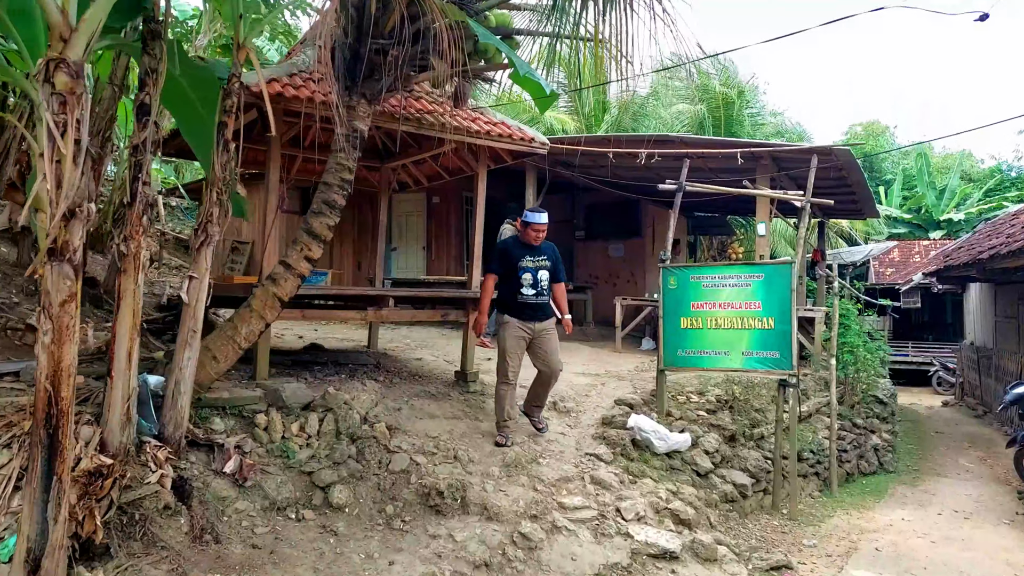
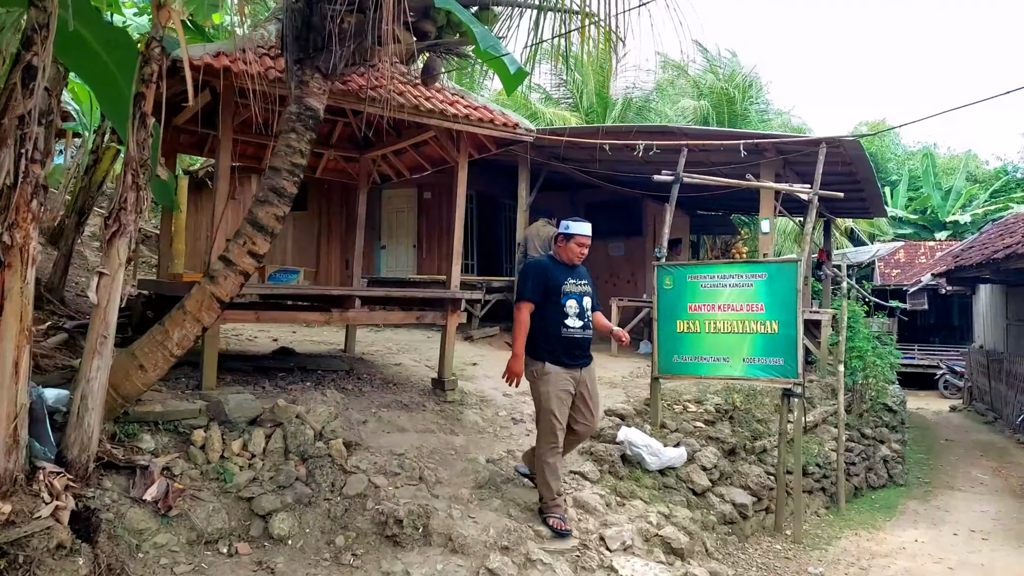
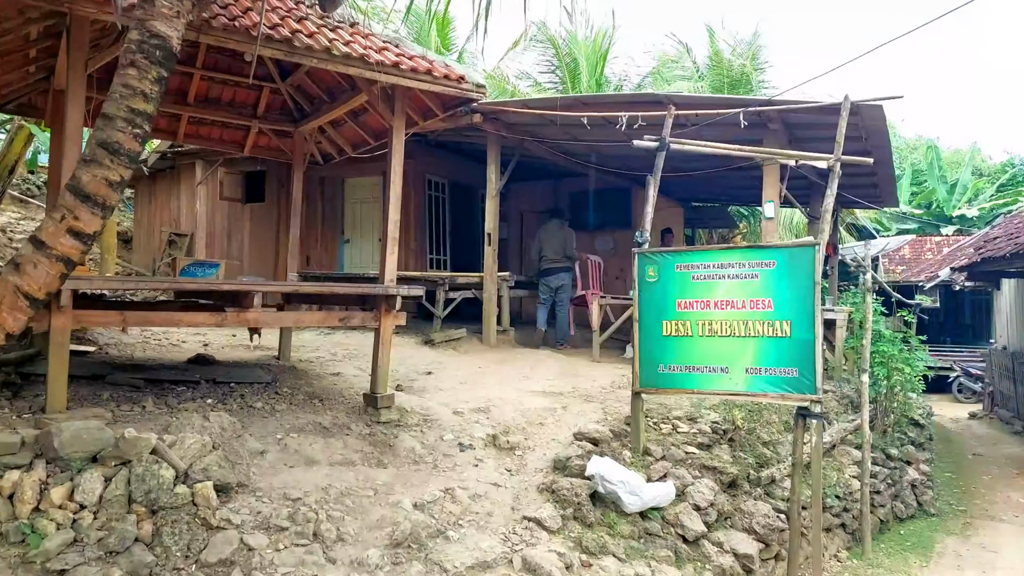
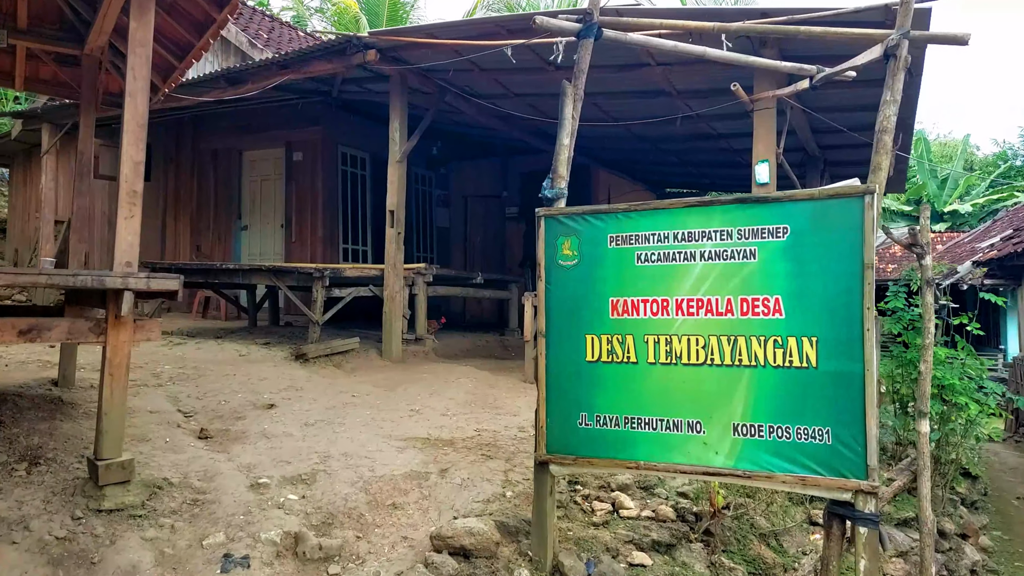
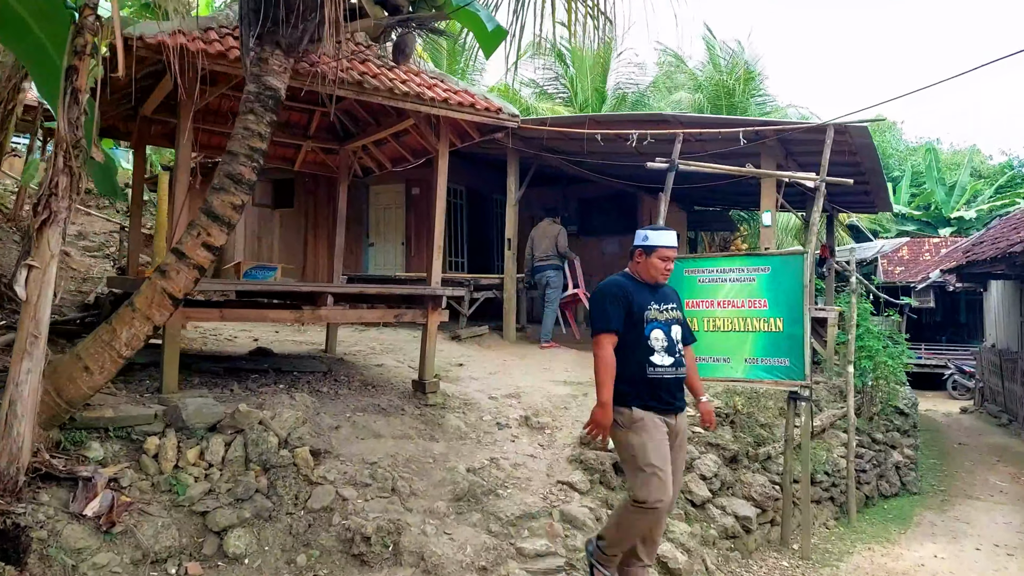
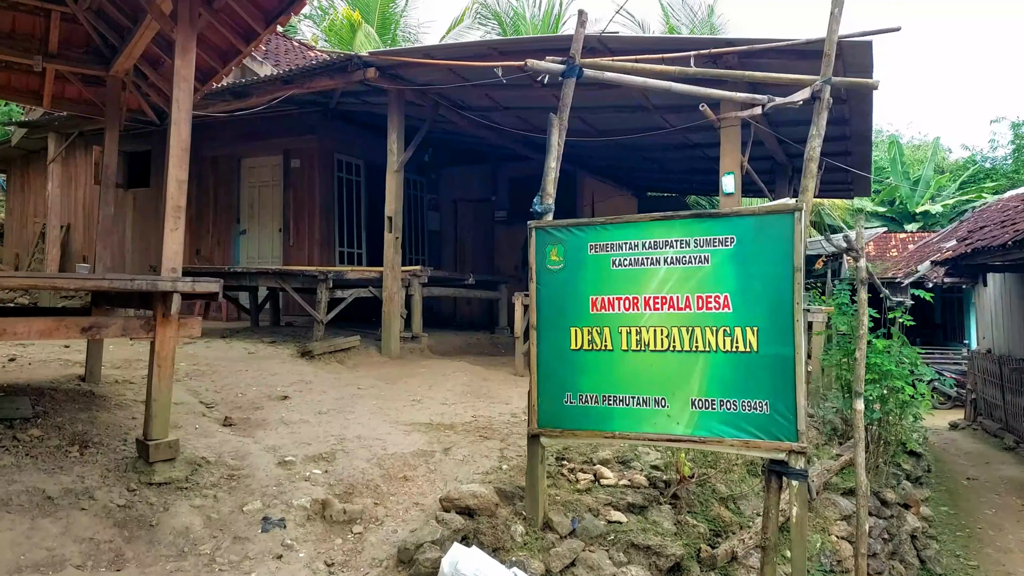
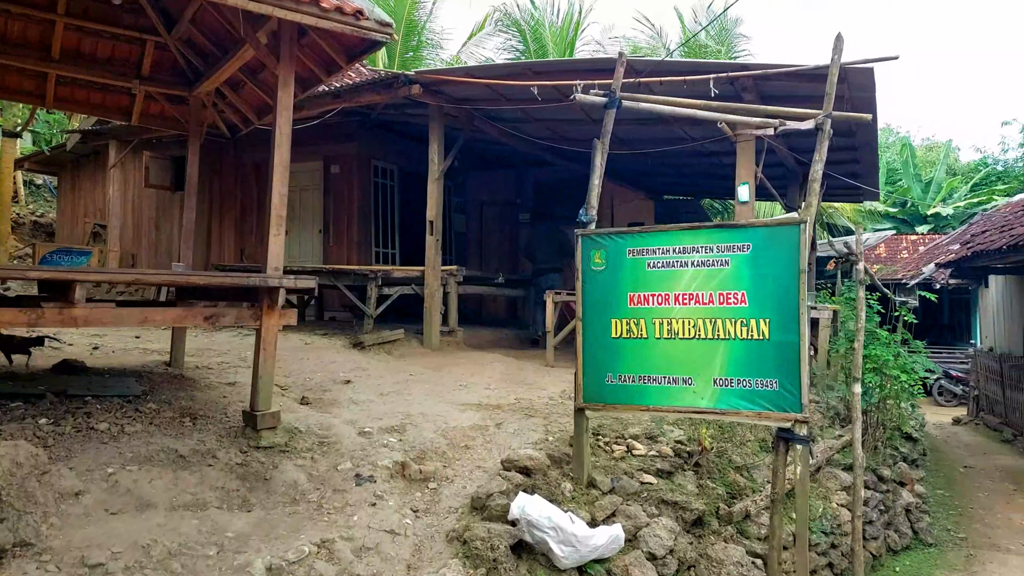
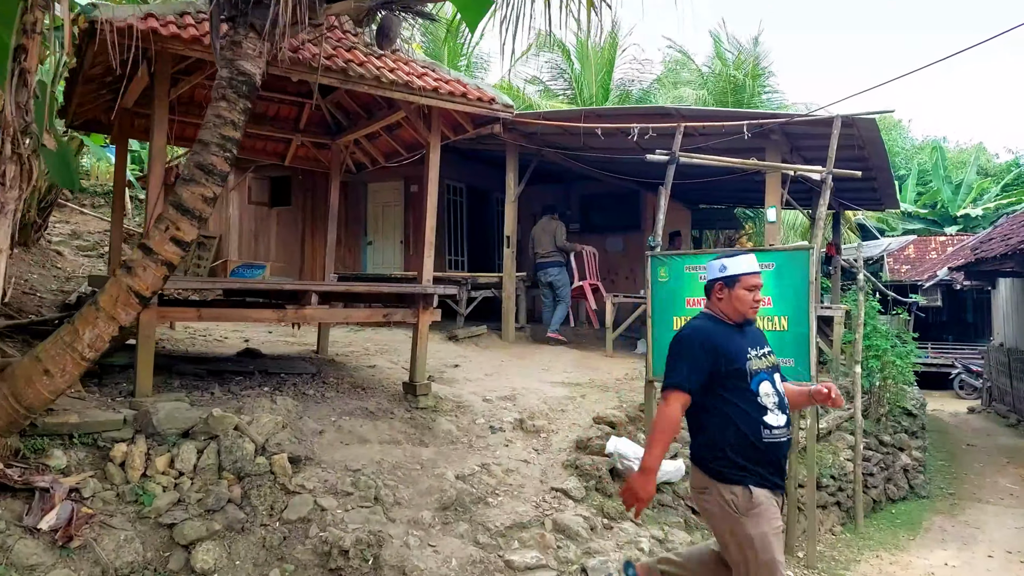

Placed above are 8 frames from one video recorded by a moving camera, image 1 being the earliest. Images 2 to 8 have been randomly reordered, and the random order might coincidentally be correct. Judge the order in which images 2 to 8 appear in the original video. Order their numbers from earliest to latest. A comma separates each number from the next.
2, 5, 8, 3, 7, 6, 4
